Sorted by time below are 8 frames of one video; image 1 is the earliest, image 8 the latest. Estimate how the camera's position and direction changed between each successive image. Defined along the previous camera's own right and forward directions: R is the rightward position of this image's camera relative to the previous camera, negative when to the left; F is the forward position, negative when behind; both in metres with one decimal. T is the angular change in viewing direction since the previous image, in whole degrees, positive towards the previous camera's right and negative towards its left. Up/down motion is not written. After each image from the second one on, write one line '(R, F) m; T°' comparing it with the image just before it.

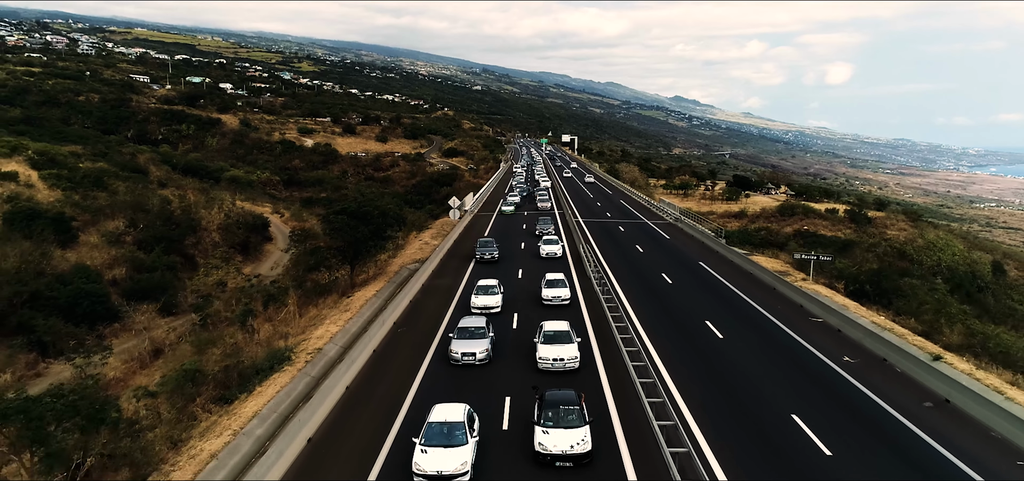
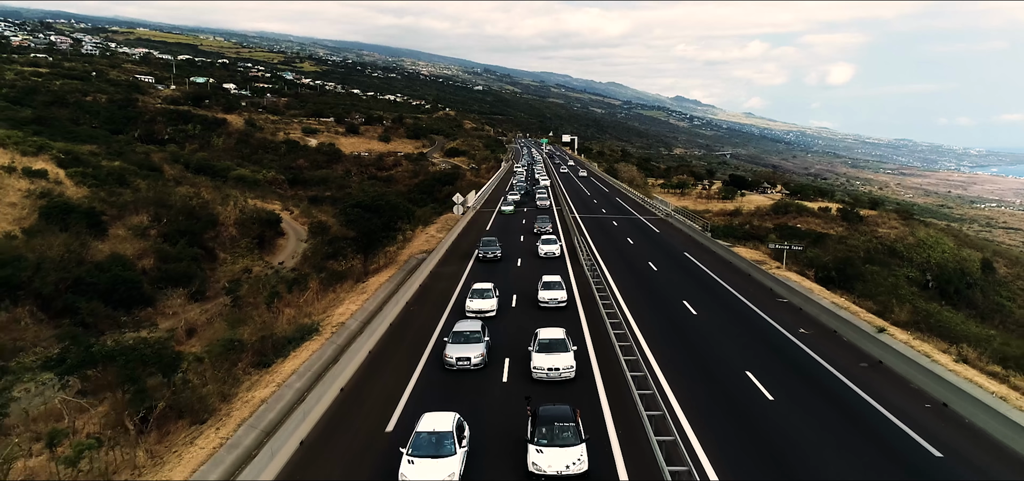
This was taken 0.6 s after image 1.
(0.0, -1.9) m; 0°
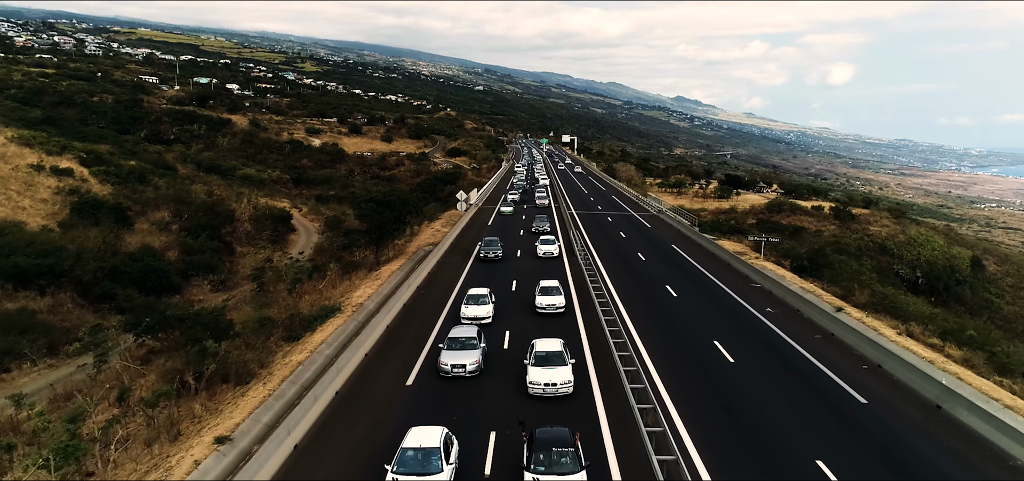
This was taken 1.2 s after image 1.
(0.0, -1.9) m; 0°
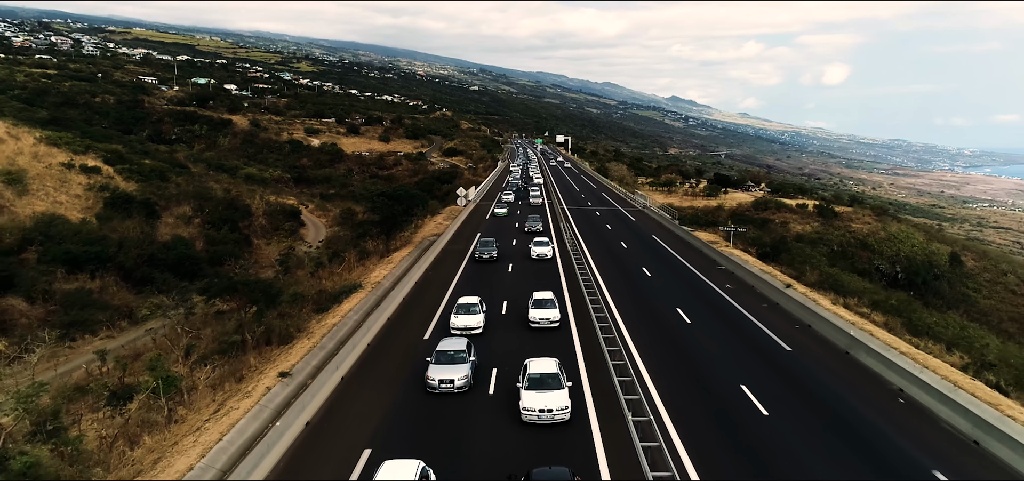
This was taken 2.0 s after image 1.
(0.0, -2.7) m; 0°
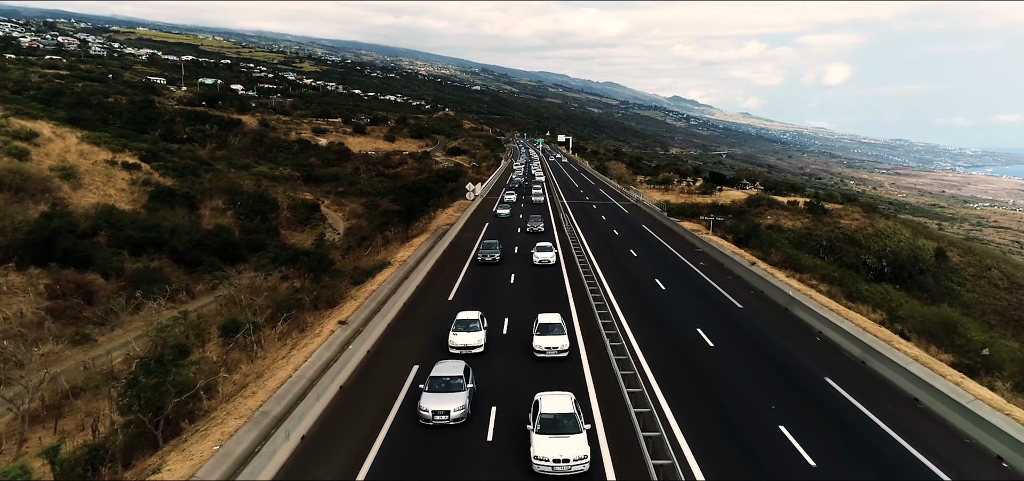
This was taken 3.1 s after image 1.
(-0.1, -3.4) m; 0°
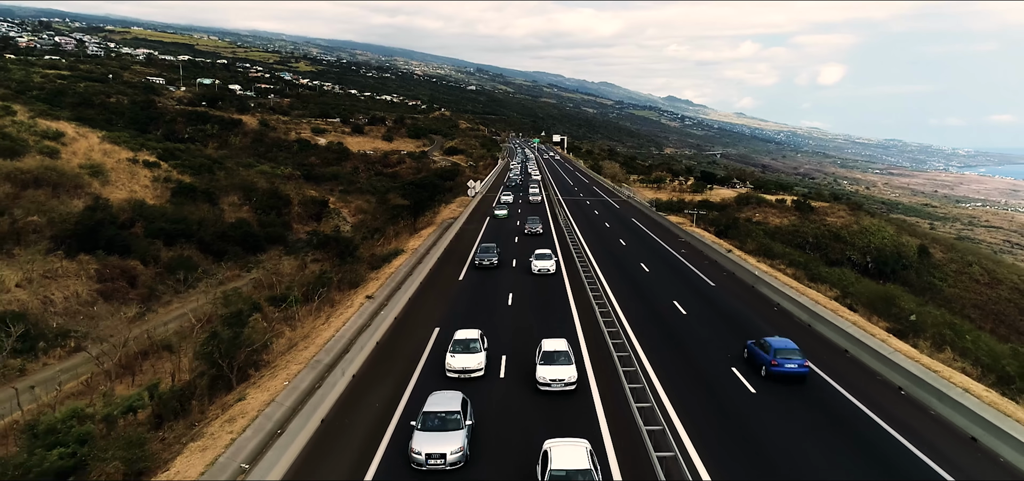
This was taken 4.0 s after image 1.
(-0.2, -2.5) m; 0°
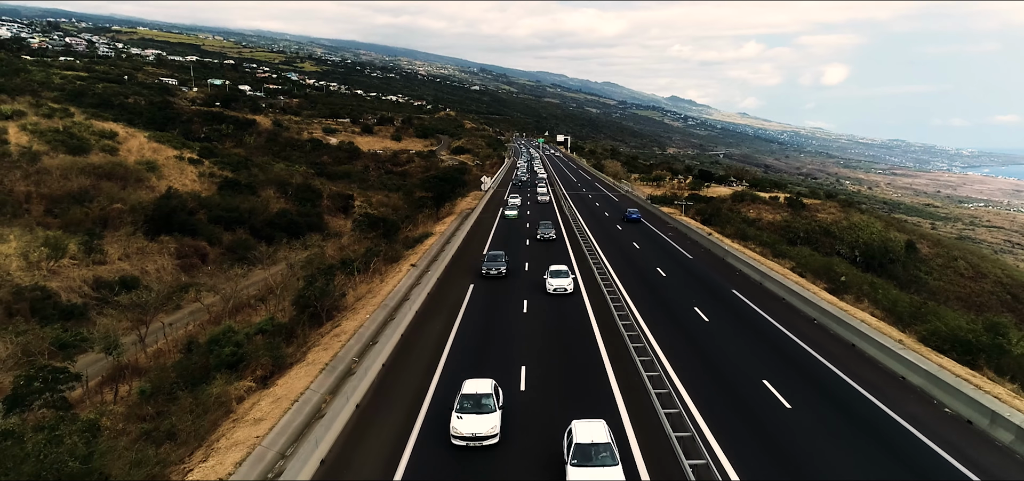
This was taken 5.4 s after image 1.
(-0.4, -4.4) m; 0°
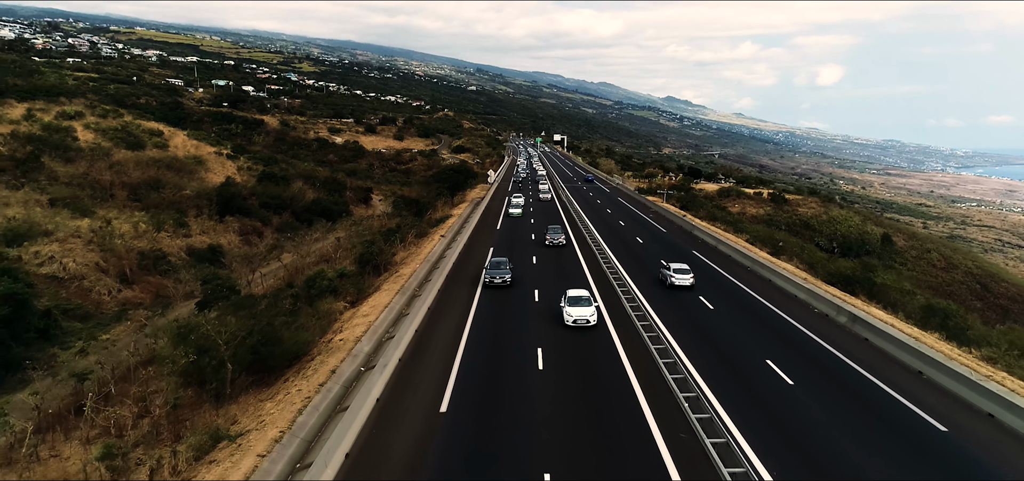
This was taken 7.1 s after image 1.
(-0.5, -5.7) m; 0°
